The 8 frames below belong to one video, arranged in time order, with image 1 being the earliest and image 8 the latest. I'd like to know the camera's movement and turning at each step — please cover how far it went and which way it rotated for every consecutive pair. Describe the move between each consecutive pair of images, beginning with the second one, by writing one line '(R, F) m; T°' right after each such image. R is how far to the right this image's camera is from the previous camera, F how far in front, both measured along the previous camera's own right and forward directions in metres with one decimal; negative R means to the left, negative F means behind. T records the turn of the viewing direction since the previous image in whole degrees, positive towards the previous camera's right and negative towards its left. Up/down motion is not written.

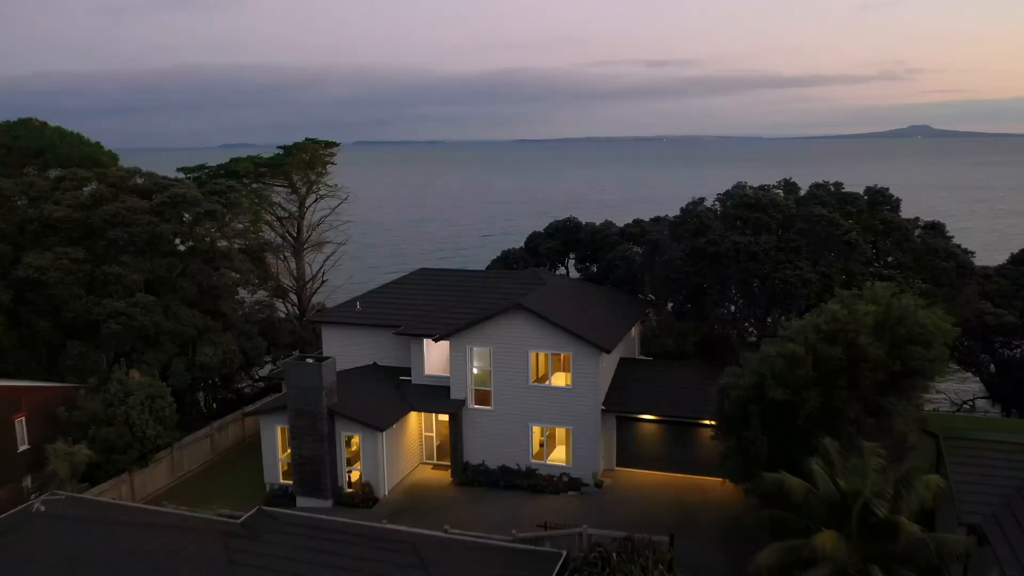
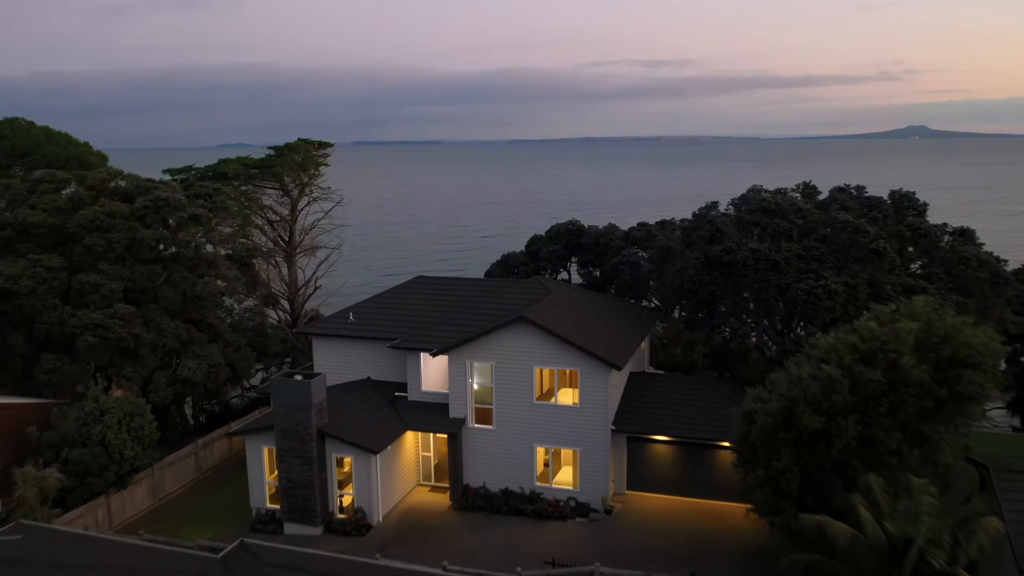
(-0.1, +1.6) m; 0°
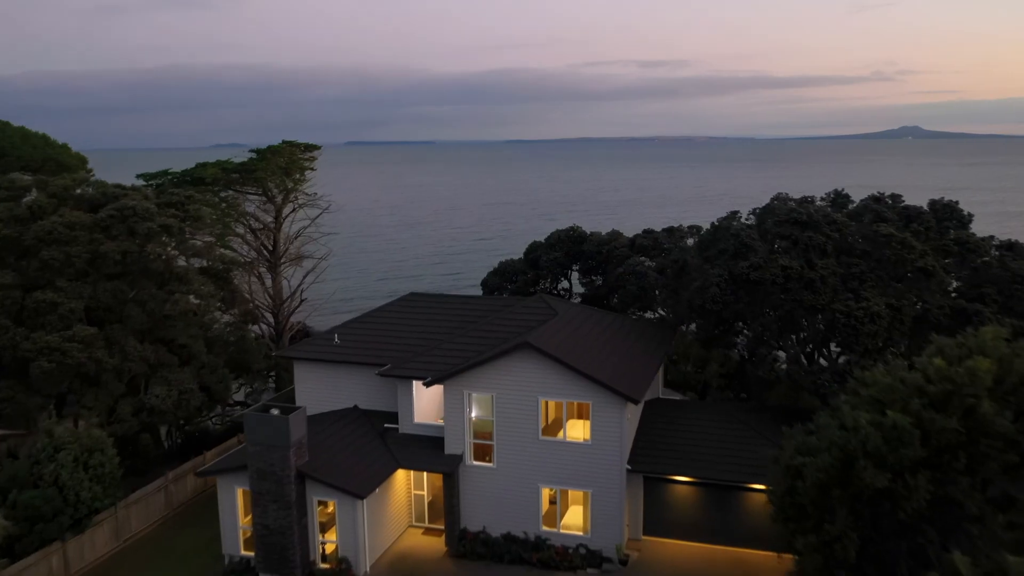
(-0.2, +2.4) m; 0°
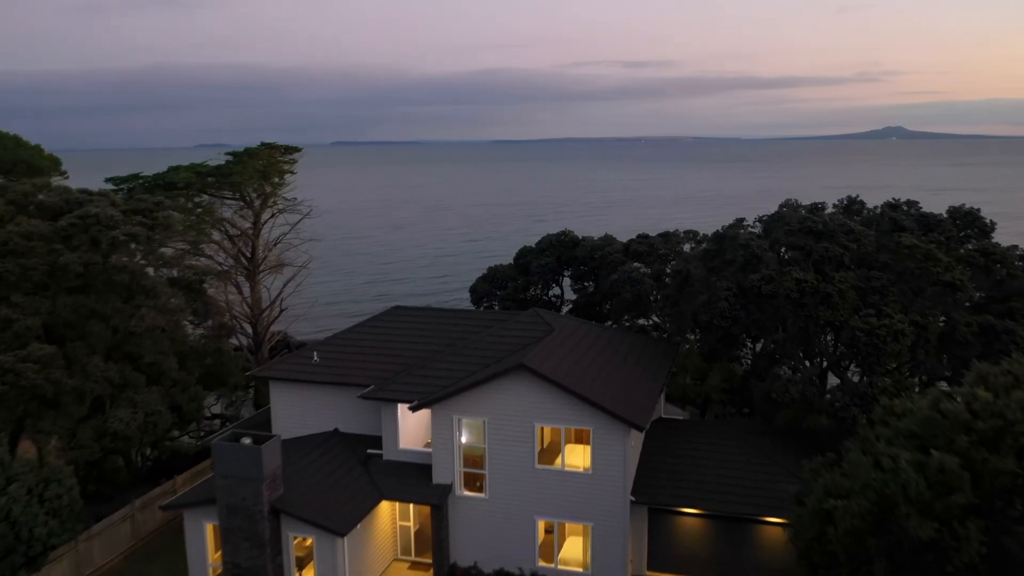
(-0.1, +1.6) m; +1°
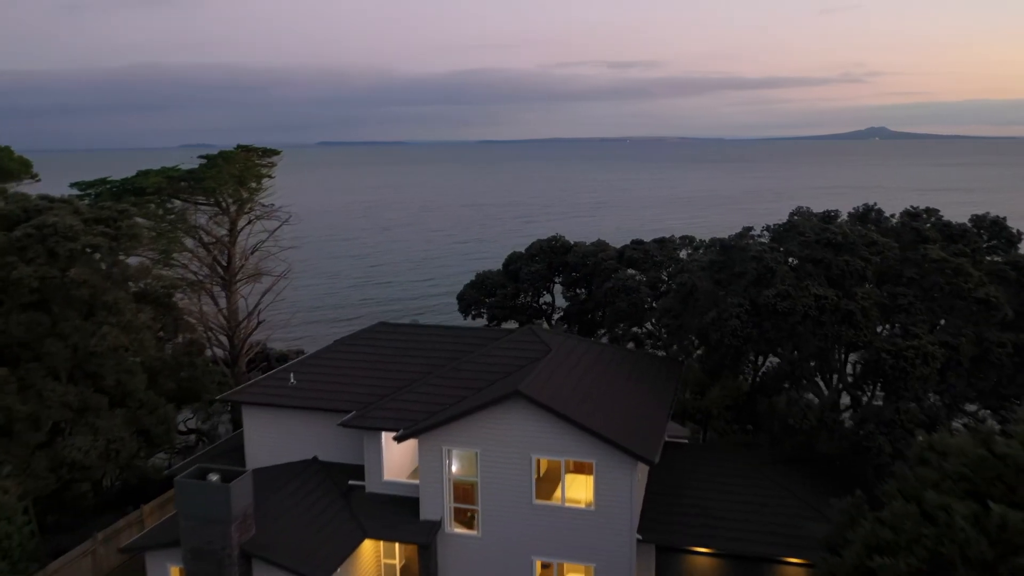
(-0.2, +1.6) m; +1°
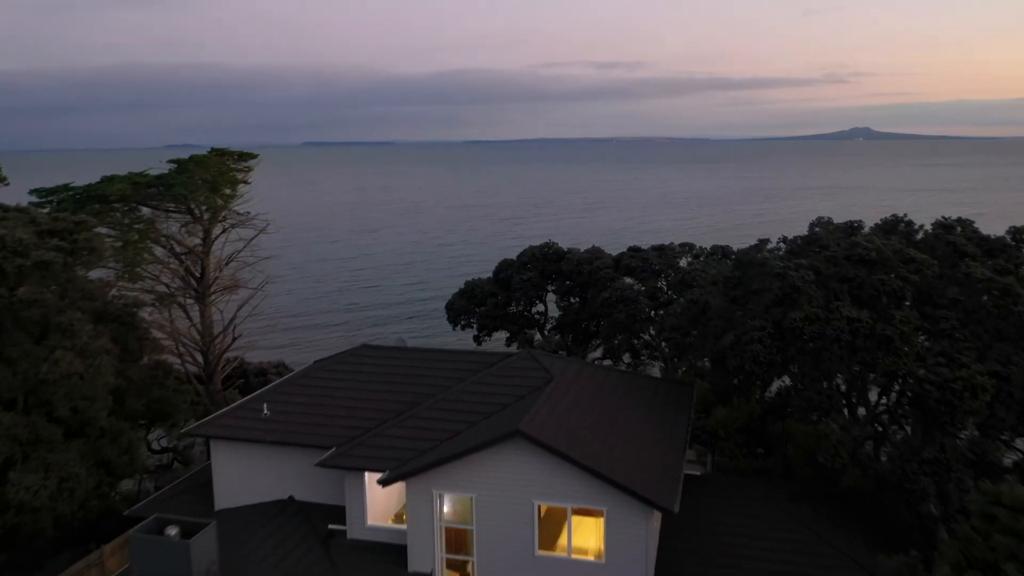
(-0.2, +1.9) m; +1°
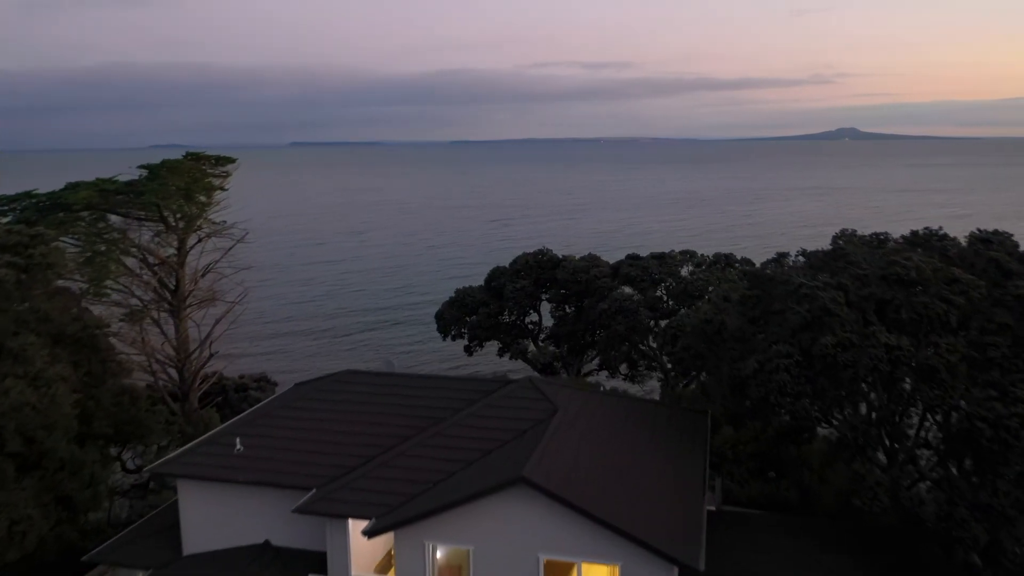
(-0.2, +1.7) m; +1°
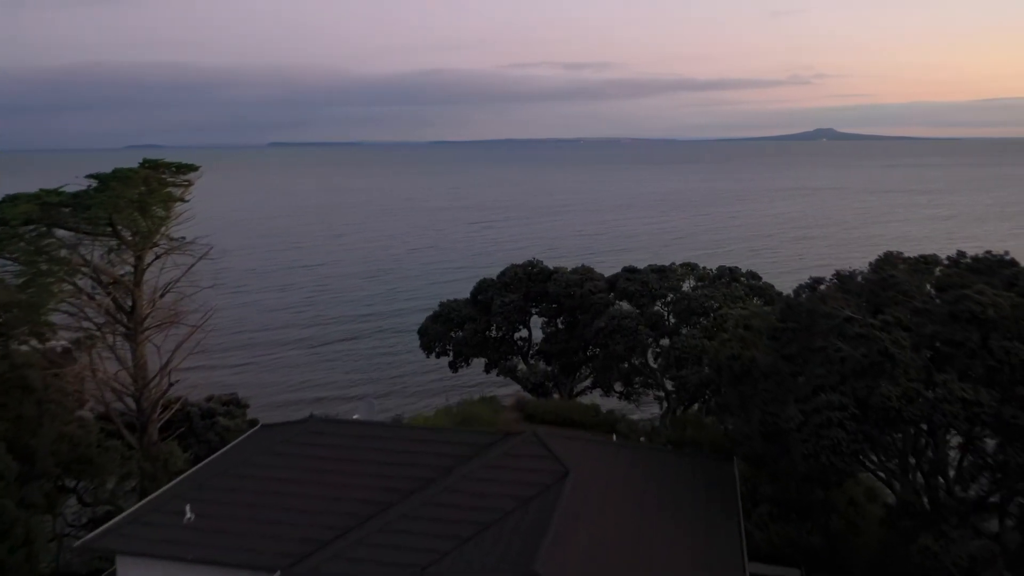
(-0.3, +2.5) m; +1°
